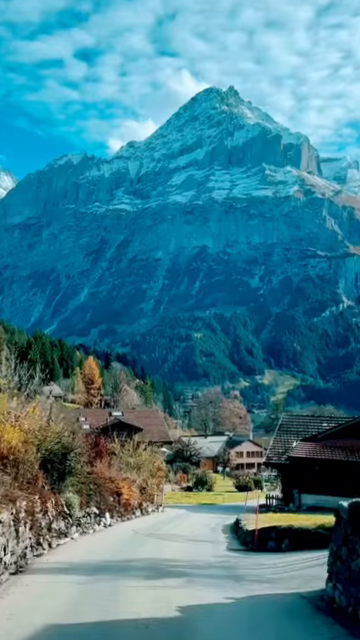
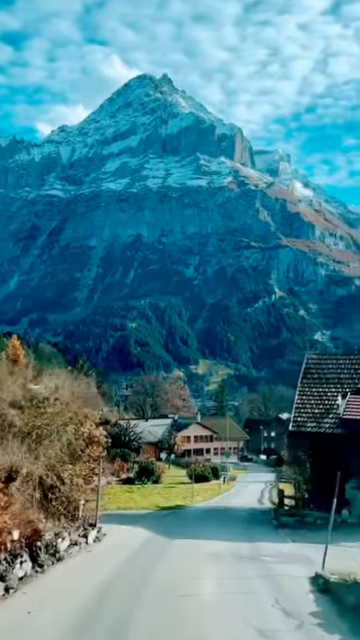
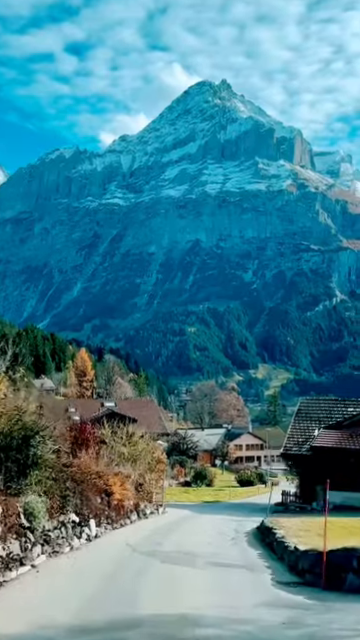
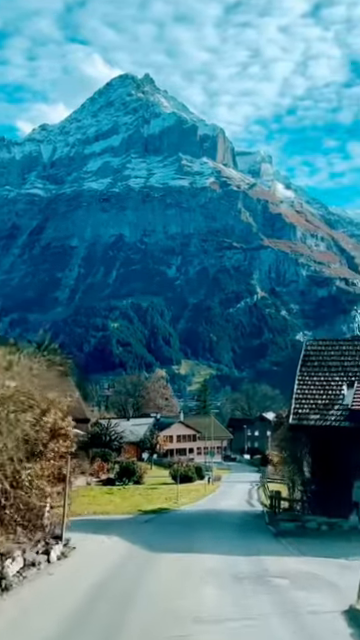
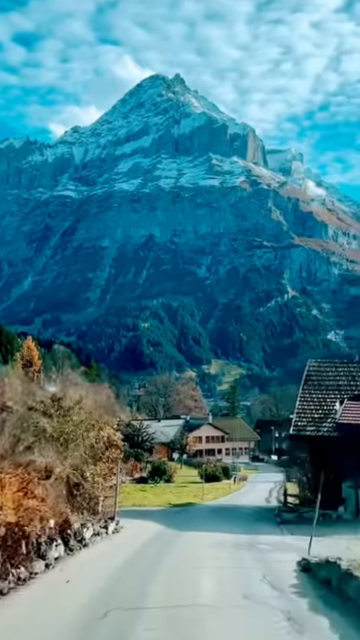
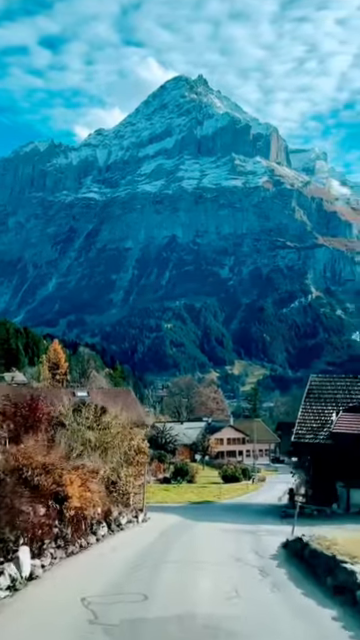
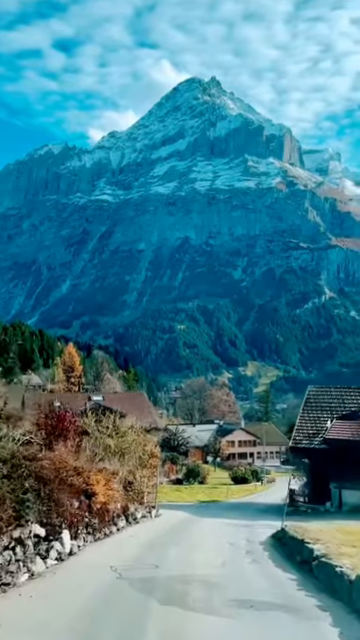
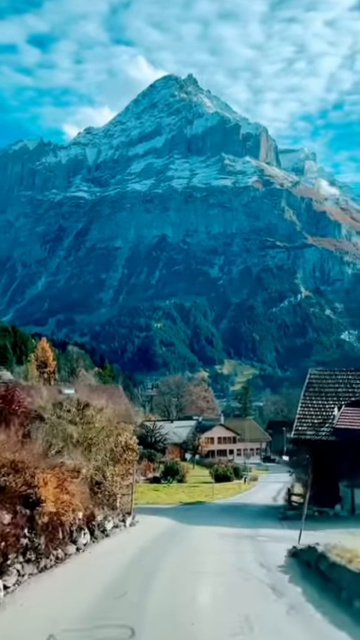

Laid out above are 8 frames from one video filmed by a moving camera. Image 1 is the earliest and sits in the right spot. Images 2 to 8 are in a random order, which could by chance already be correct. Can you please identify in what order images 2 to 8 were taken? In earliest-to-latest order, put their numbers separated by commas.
3, 7, 6, 8, 5, 2, 4
